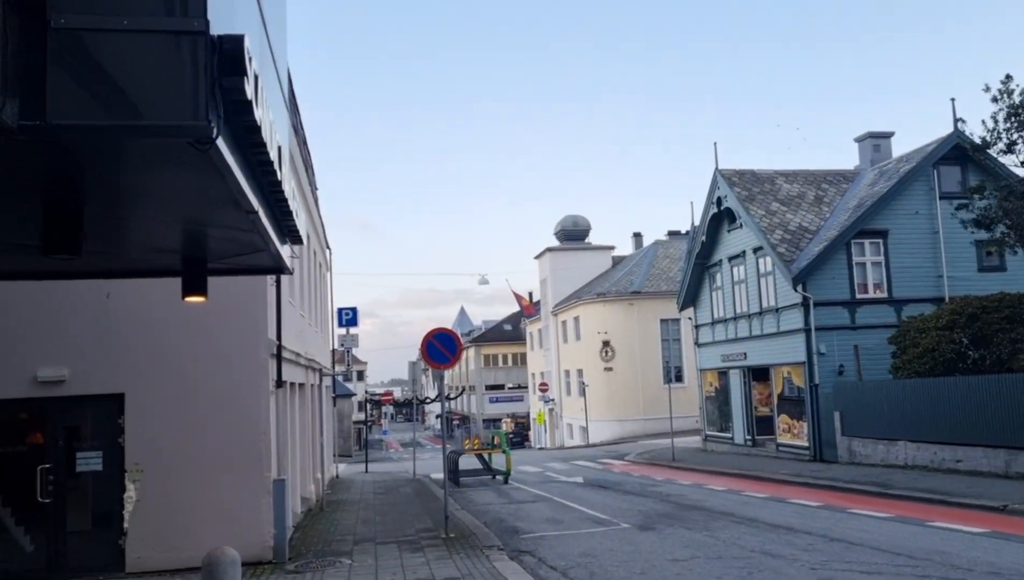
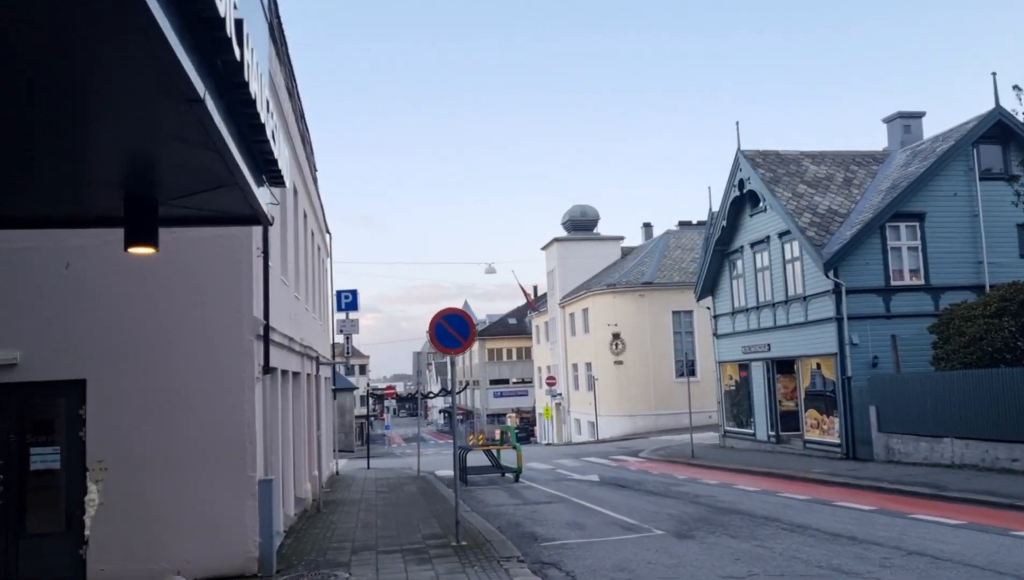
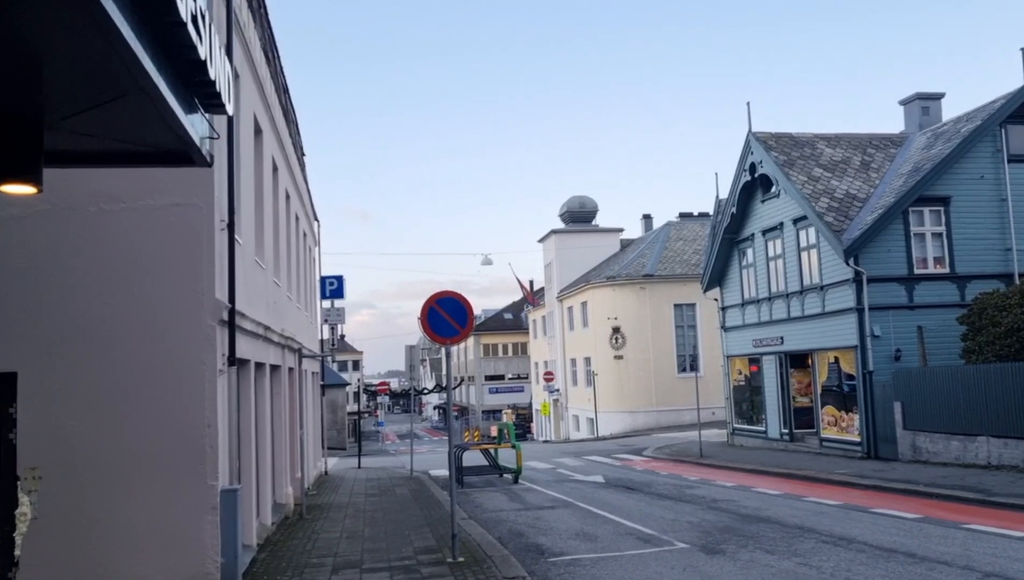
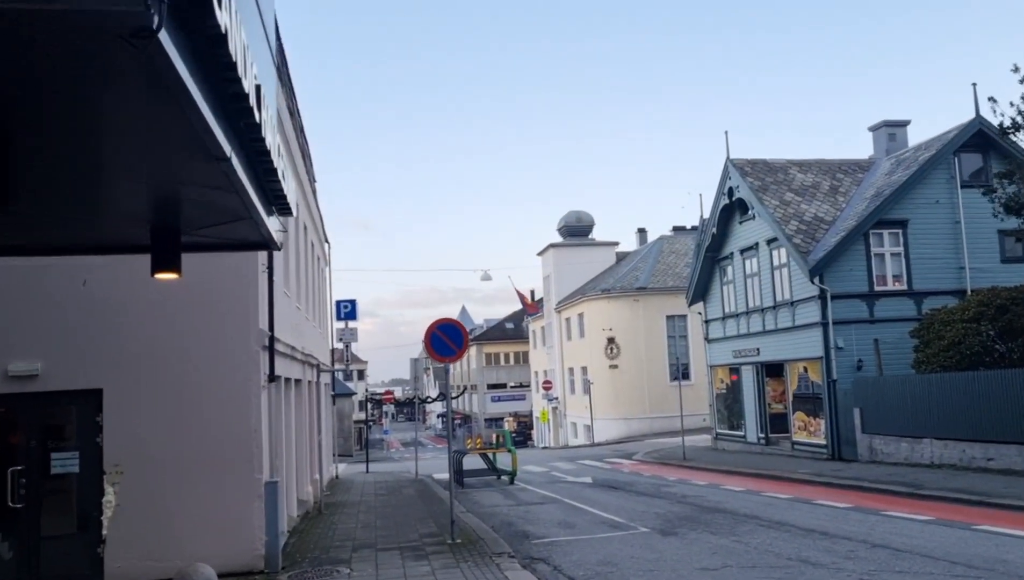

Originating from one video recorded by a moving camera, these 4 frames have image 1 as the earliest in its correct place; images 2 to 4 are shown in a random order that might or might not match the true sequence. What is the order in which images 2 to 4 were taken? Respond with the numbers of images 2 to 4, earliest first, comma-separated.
4, 2, 3
